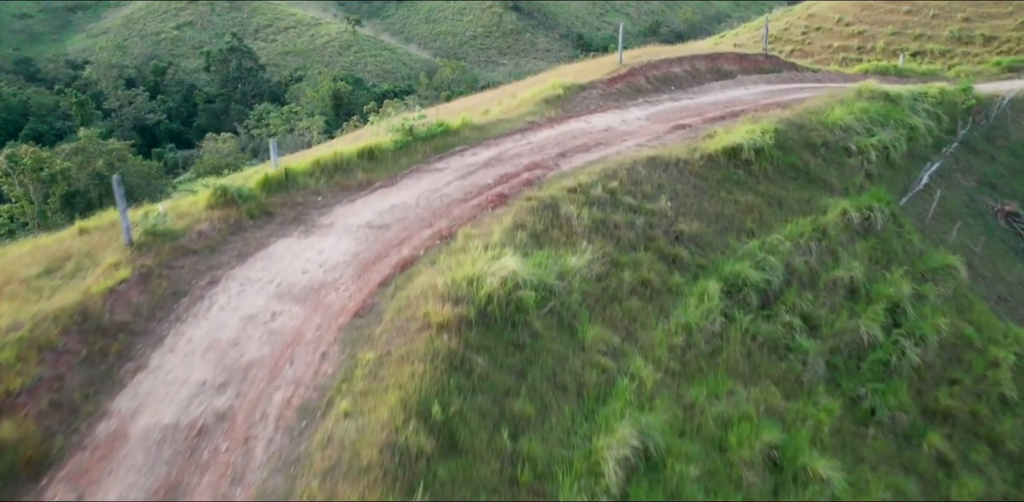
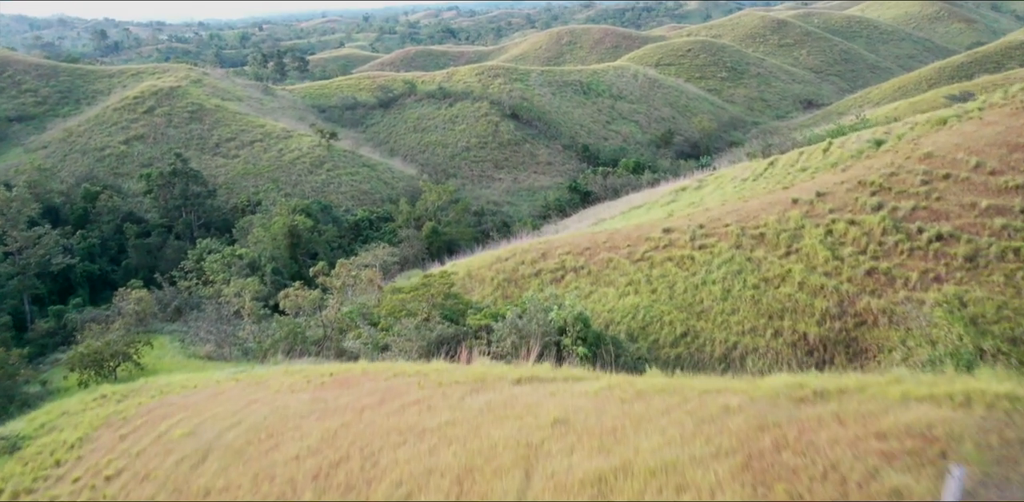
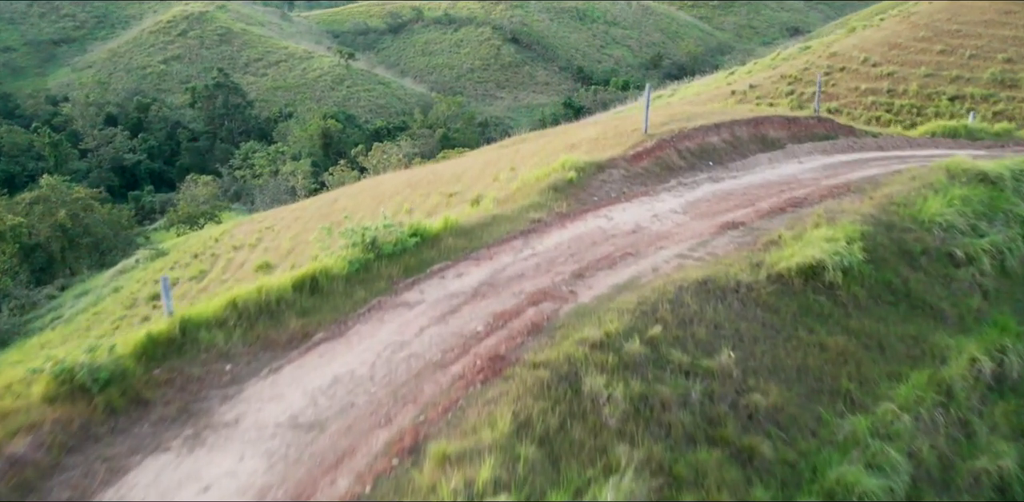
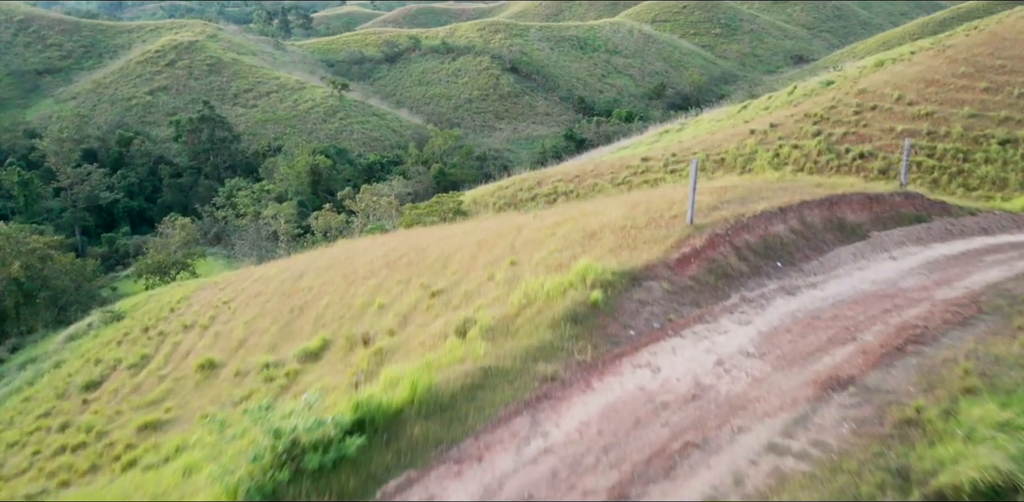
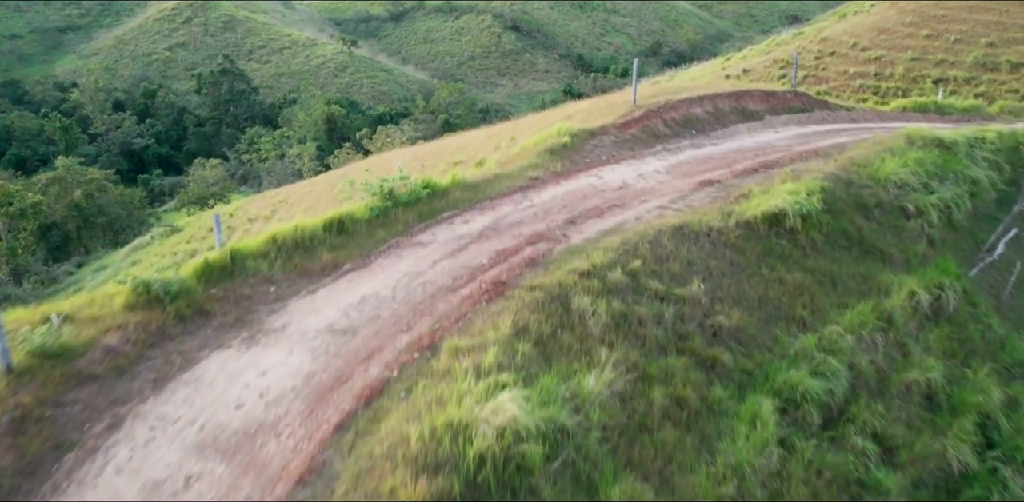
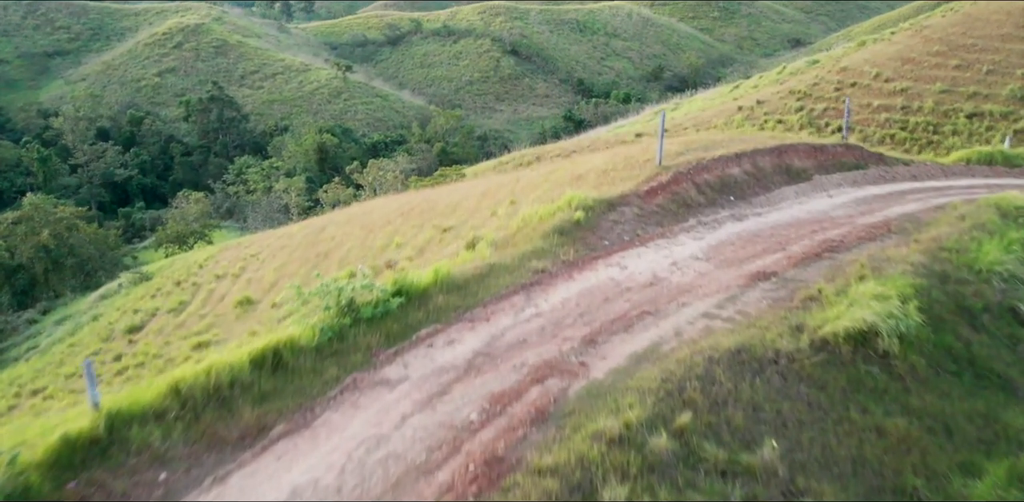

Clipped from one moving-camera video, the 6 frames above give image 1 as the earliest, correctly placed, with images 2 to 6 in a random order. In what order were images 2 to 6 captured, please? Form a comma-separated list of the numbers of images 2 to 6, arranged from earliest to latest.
5, 3, 6, 4, 2
